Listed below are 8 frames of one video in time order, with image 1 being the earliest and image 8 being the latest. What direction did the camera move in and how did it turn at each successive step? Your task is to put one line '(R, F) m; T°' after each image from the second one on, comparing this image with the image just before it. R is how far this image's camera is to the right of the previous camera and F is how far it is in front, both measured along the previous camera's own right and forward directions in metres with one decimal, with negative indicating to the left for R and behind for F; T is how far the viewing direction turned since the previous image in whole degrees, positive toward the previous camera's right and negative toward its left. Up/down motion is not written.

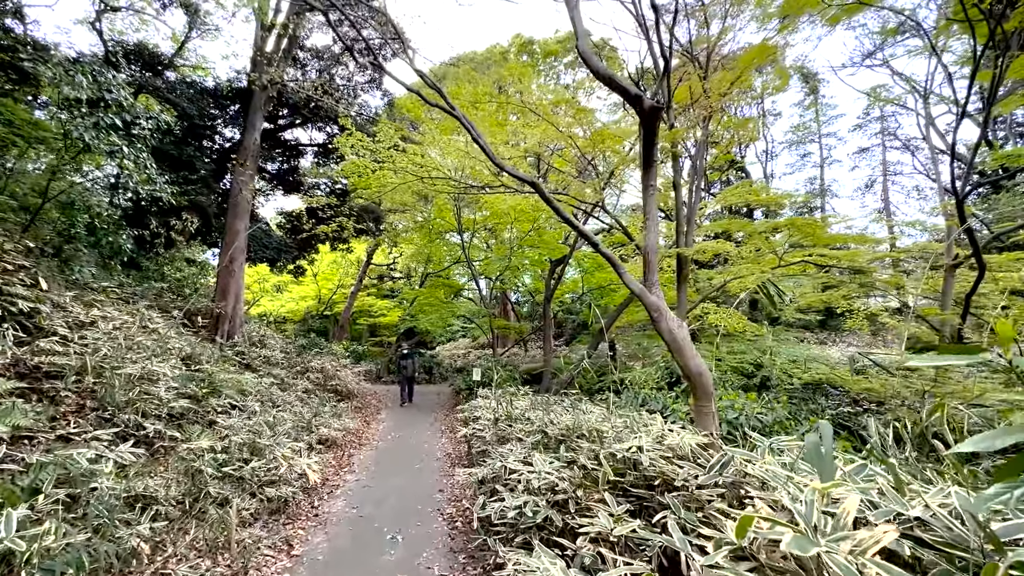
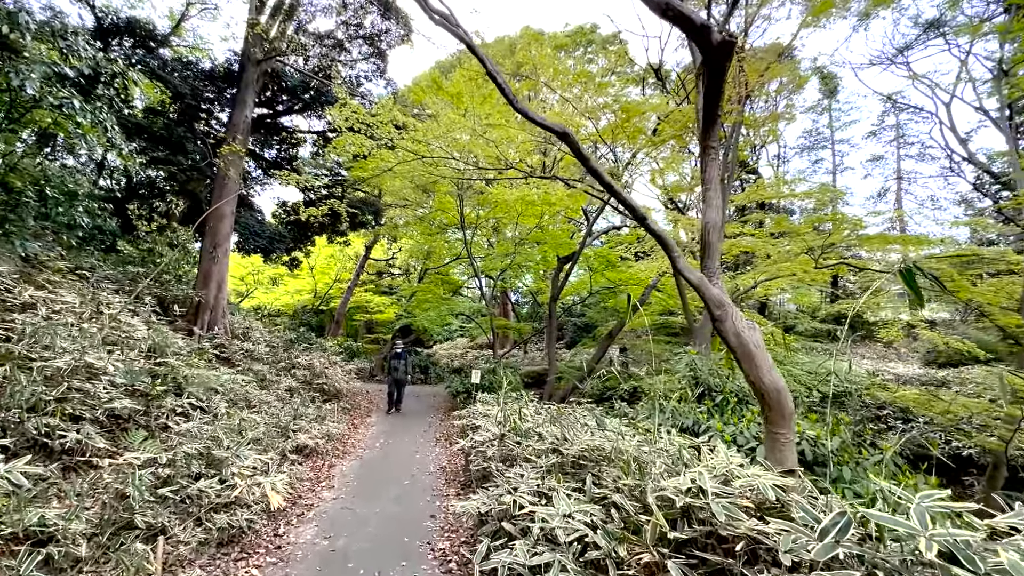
(-0.1, +0.4) m; 0°
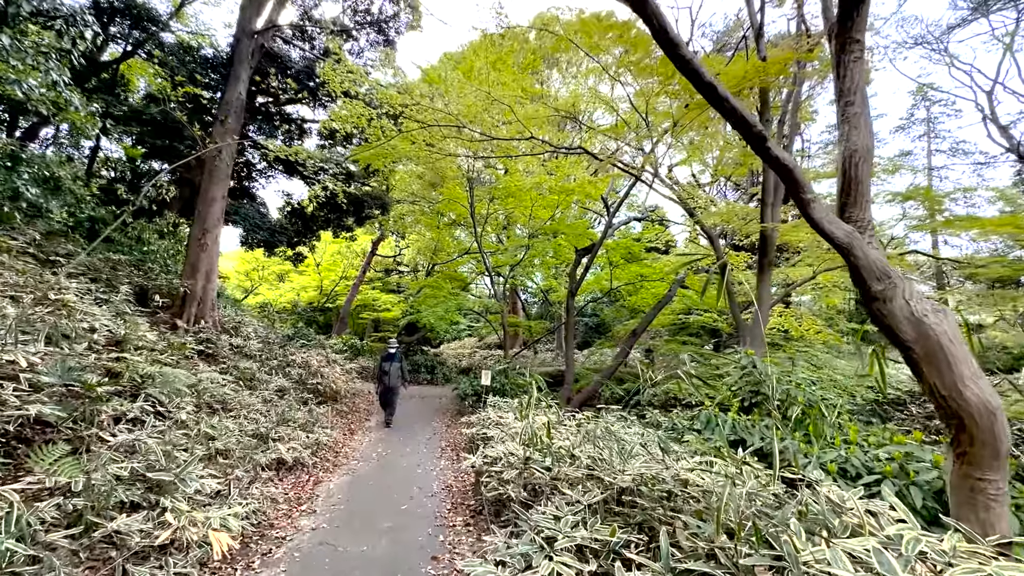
(-0.1, +0.5) m; -1°
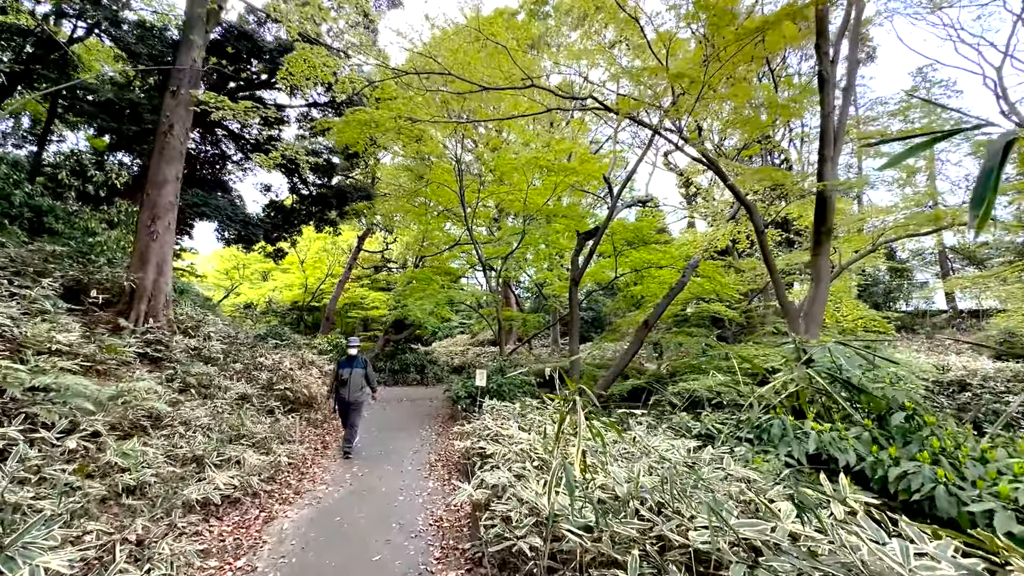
(0.0, +0.6) m; +1°
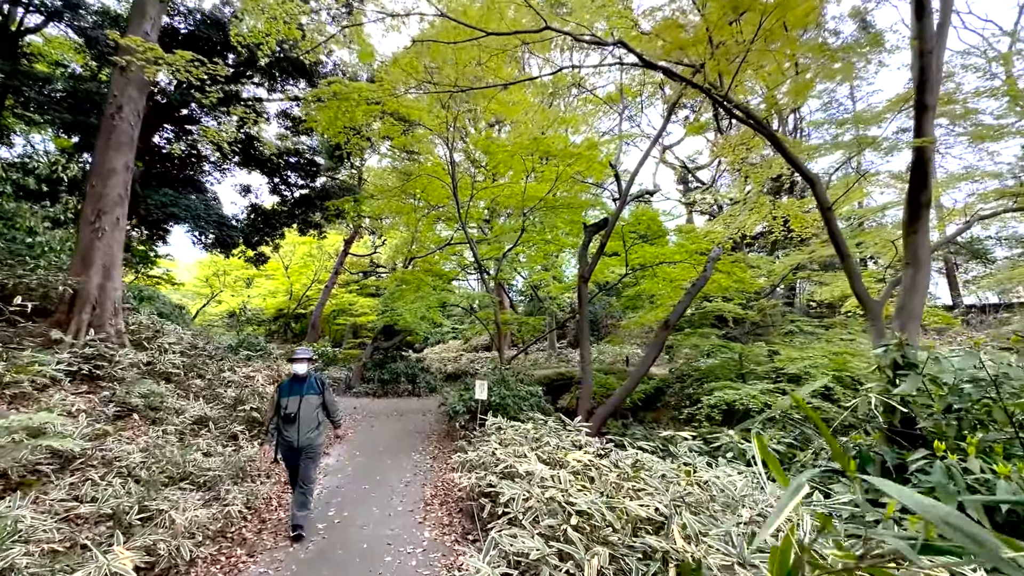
(-0.1, +0.6) m; +1°
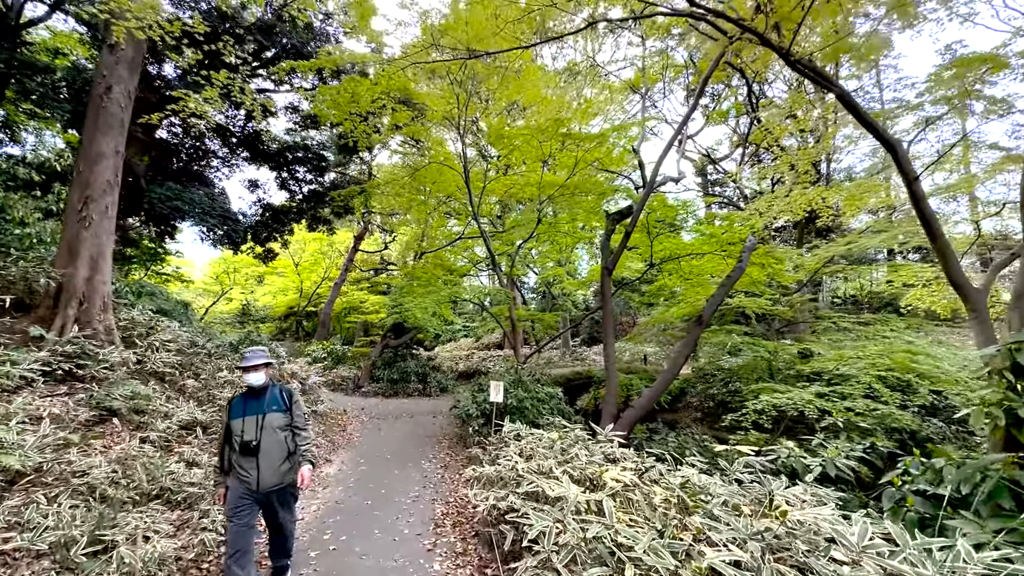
(-0.1, +0.3) m; -1°
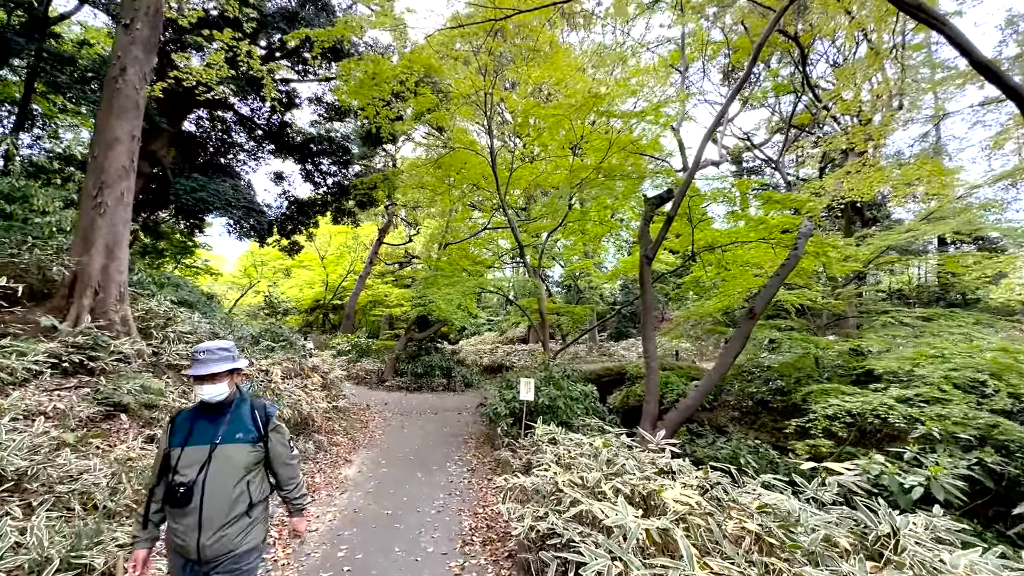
(-0.1, +0.3) m; -3°
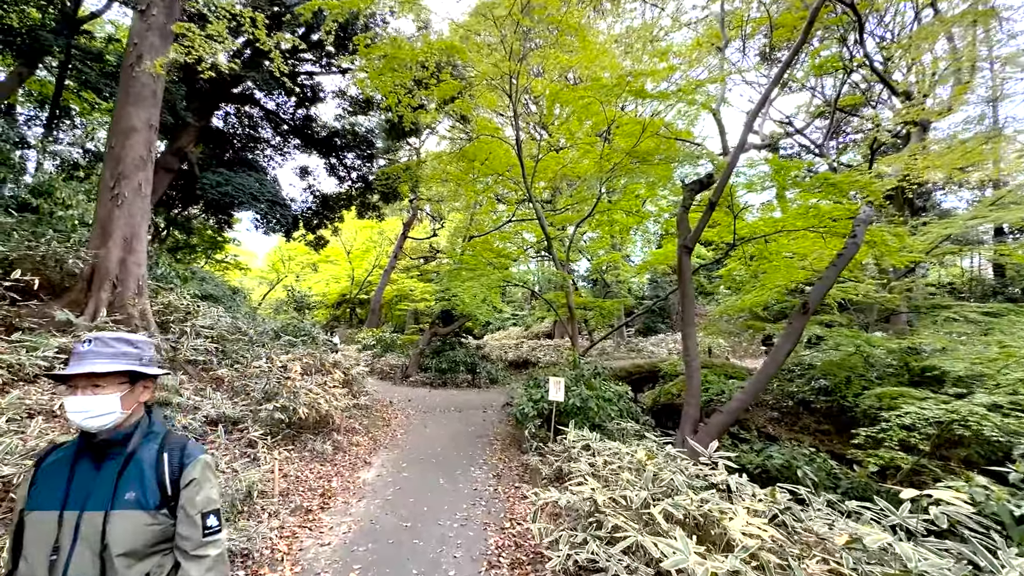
(0.0, +0.2) m; -3°
